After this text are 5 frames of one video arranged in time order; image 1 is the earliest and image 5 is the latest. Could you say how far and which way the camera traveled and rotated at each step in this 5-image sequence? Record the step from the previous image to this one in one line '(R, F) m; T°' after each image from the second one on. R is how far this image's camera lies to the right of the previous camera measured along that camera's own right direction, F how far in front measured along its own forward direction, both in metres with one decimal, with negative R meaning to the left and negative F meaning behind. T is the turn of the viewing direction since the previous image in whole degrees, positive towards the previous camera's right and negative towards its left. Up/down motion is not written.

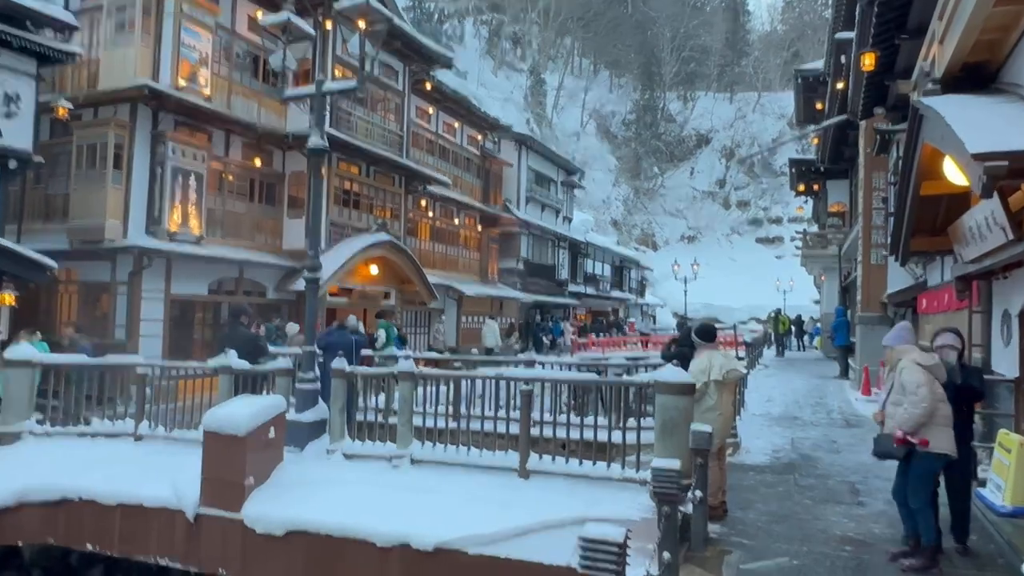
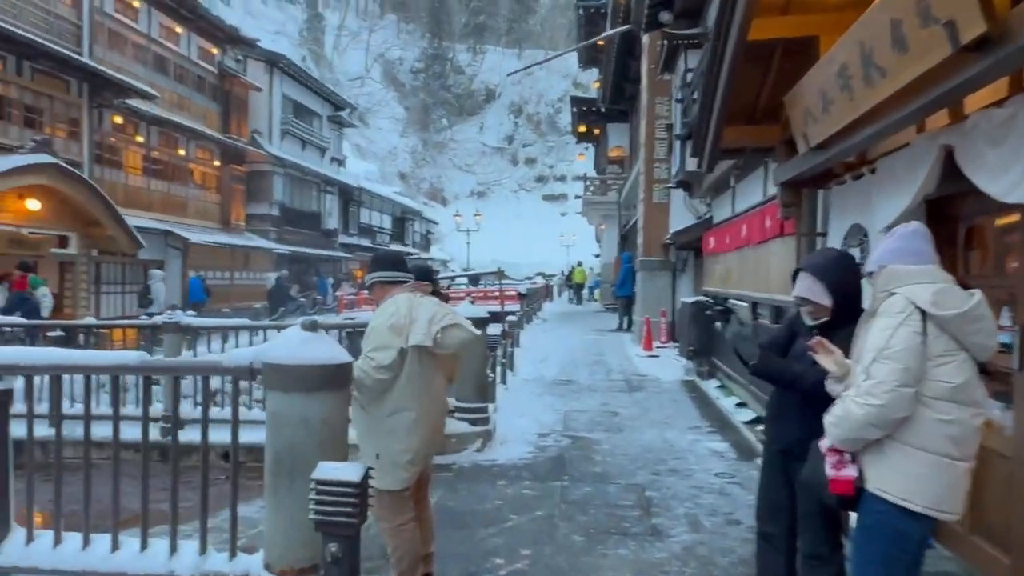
(+1.6, +3.5) m; +17°
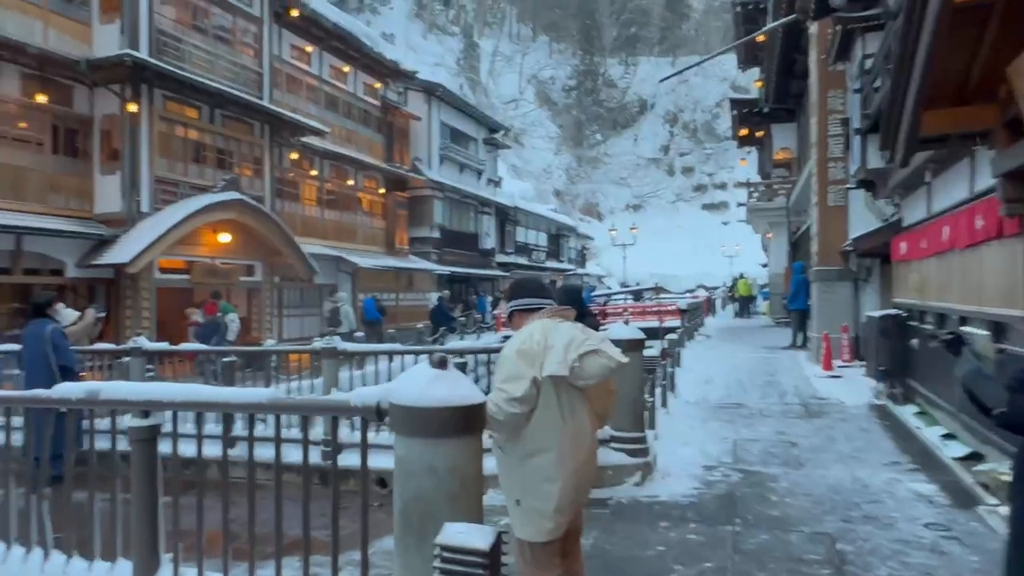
(0.0, +0.4) m; -13°
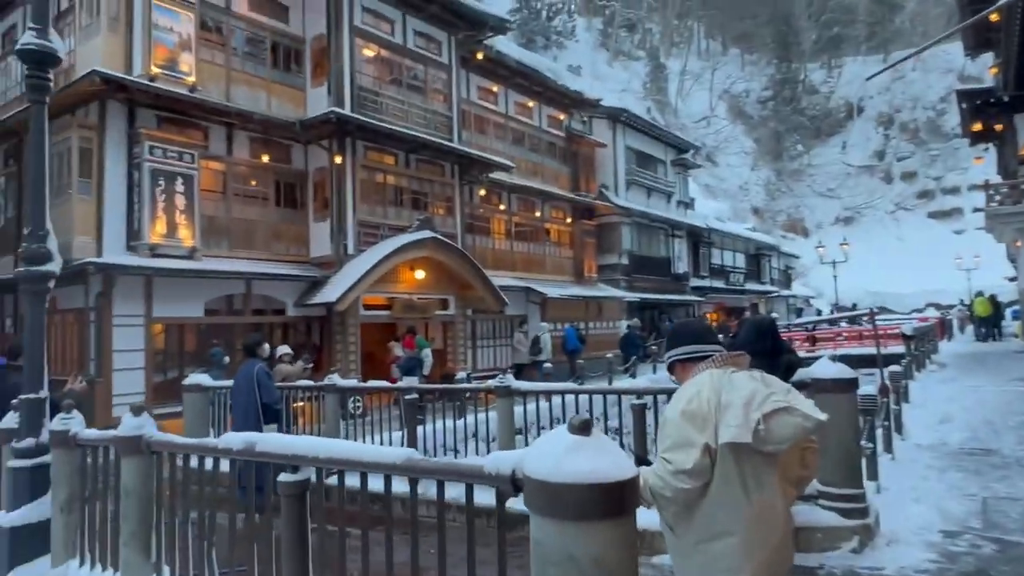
(+0.1, +0.4) m; -16°
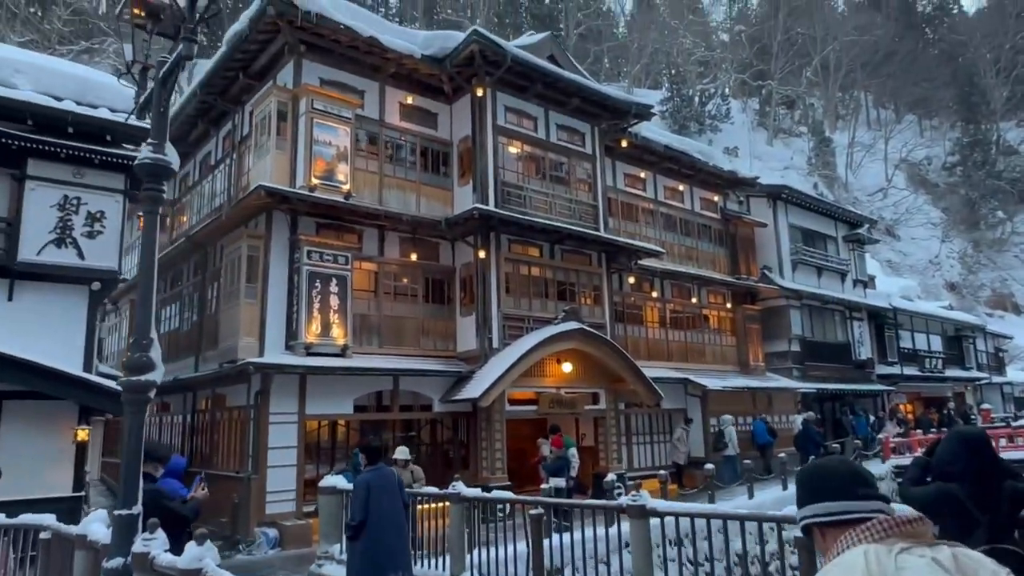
(+0.3, +0.7) m; -13°
